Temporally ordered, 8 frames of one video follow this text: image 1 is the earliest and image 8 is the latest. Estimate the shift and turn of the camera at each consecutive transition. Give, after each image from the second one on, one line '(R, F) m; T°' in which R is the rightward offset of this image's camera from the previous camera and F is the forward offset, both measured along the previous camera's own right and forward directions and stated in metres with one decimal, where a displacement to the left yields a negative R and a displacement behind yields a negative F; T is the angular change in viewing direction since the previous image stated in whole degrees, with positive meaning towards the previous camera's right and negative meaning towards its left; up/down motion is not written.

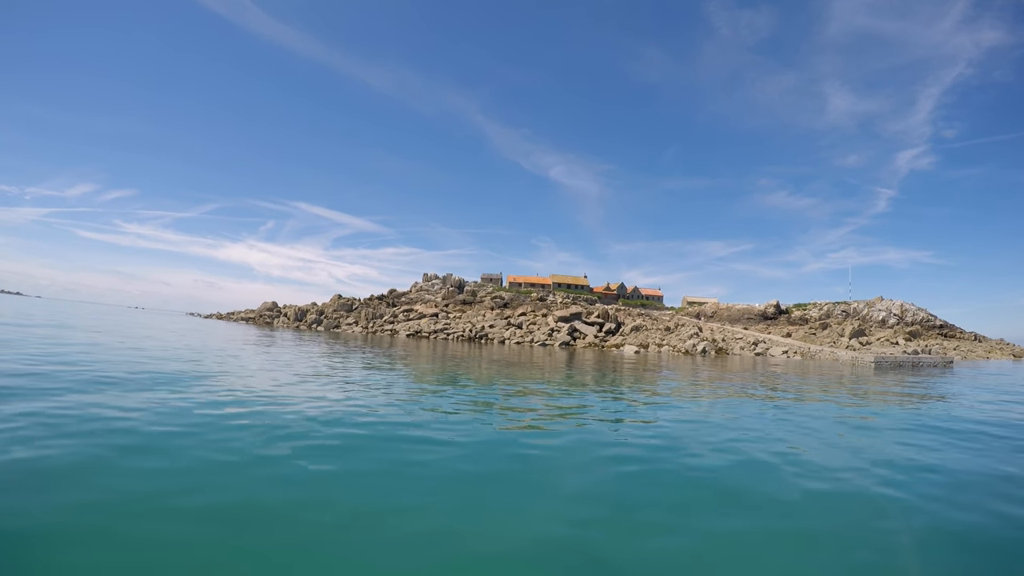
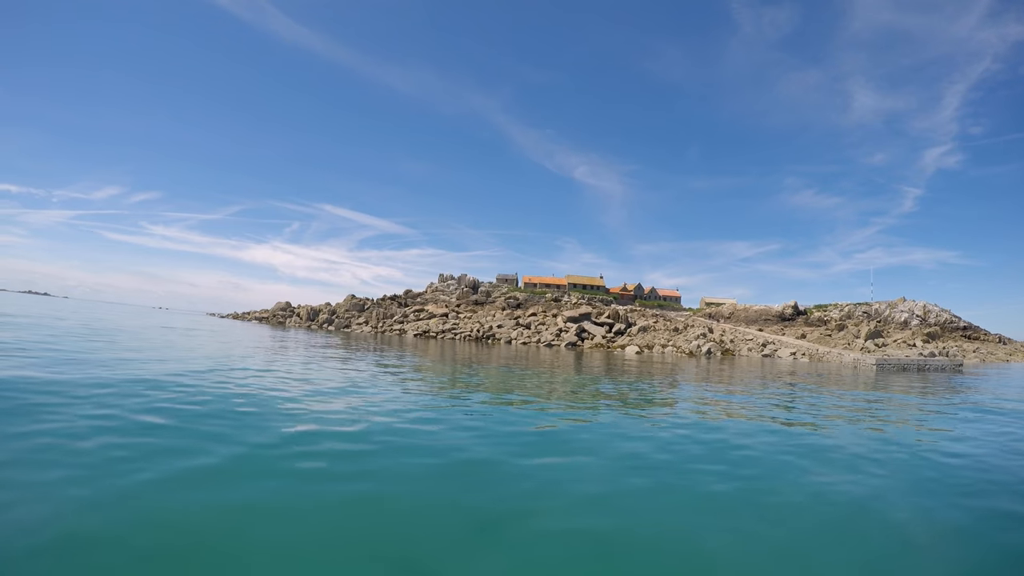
(+0.8, +0.5) m; -2°
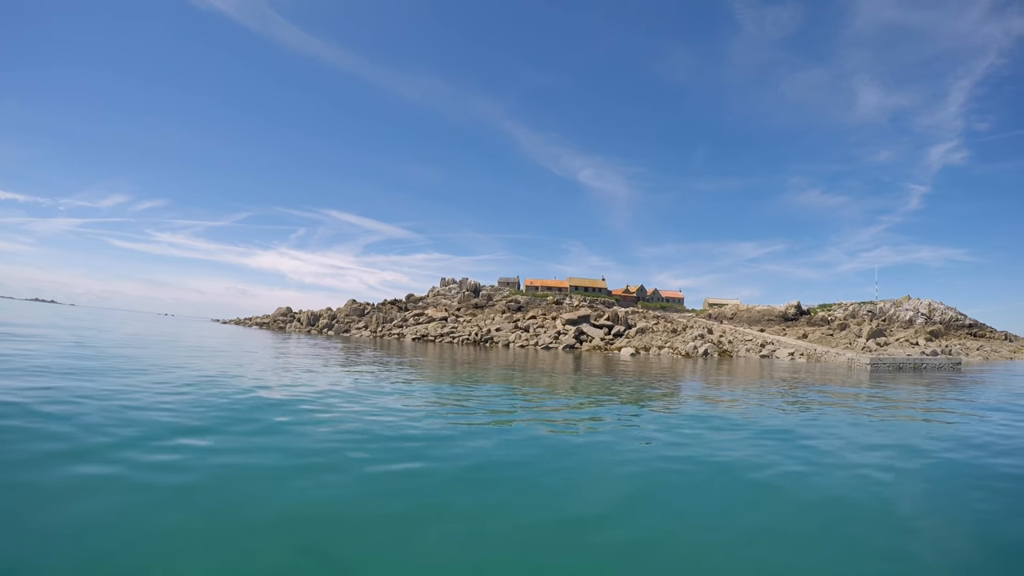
(+0.5, +0.3) m; -1°
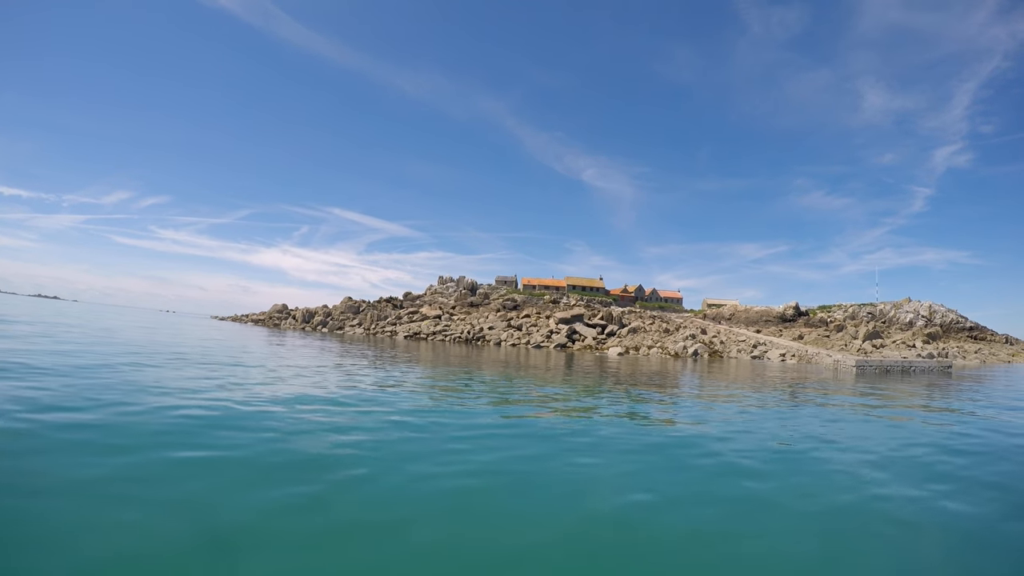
(+0.7, +0.5) m; 0°
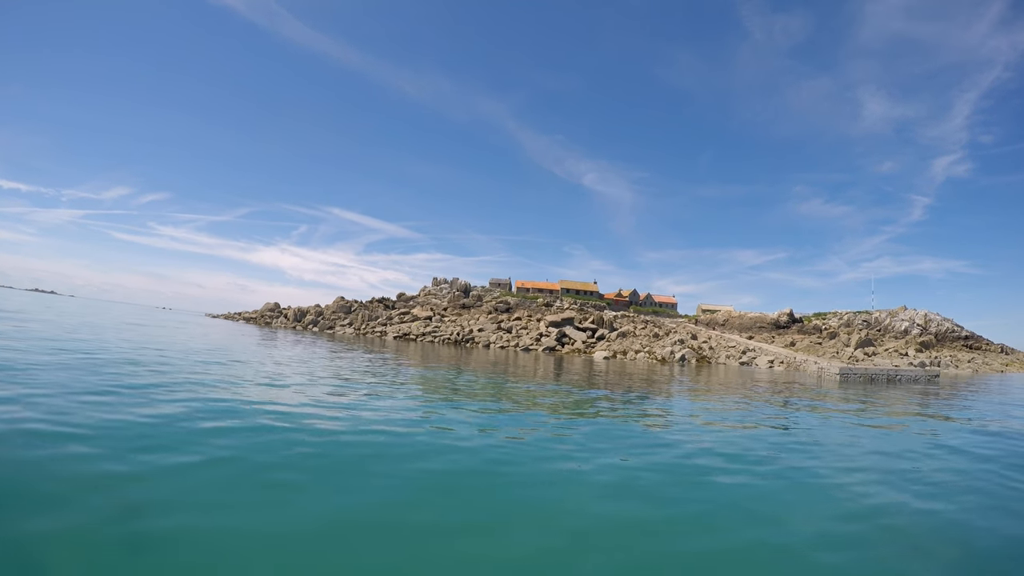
(+0.6, +0.5) m; 0°
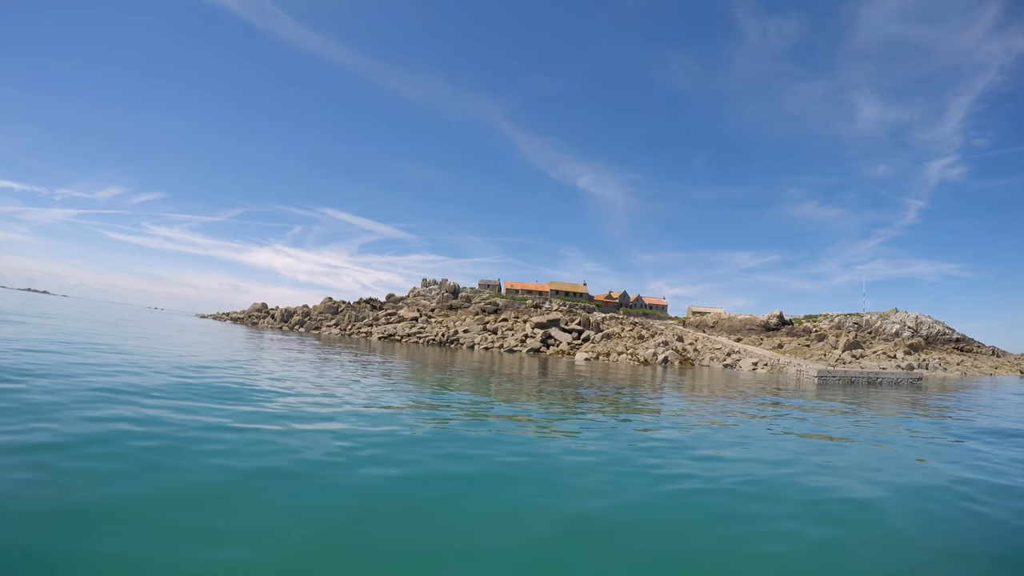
(+0.6, +0.6) m; 0°
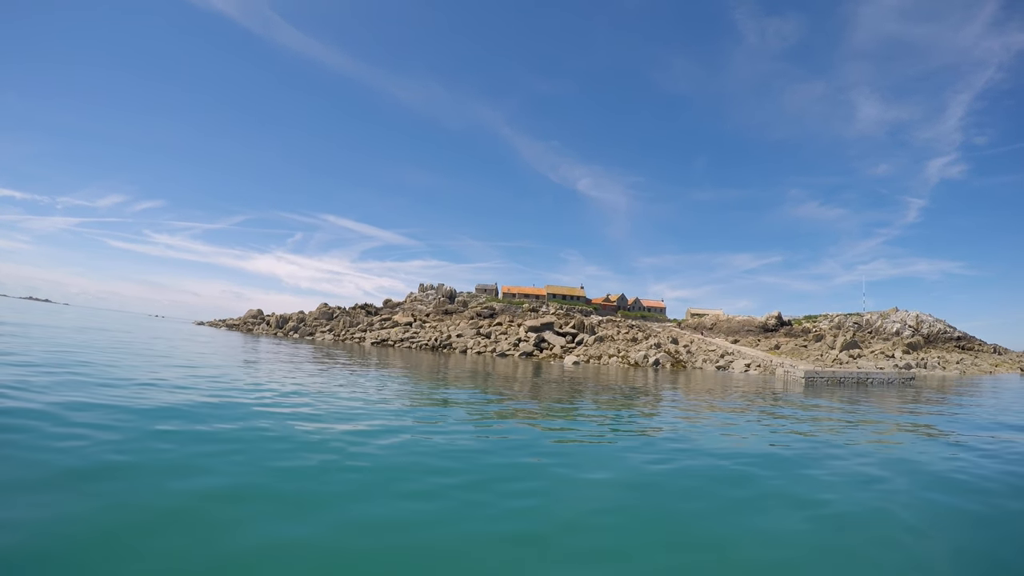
(+0.5, +0.5) m; 0°
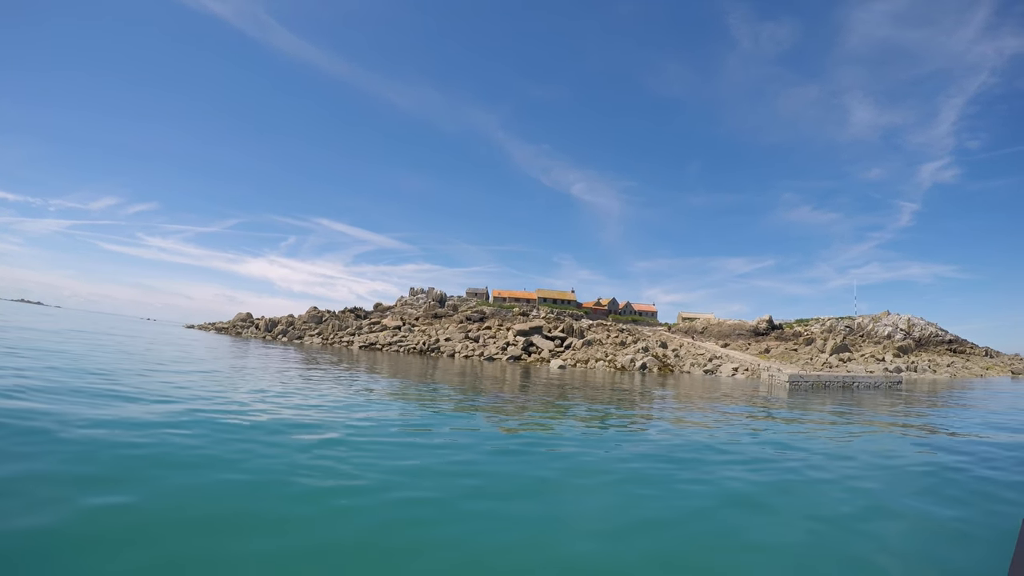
(+0.4, +0.4) m; +1°
